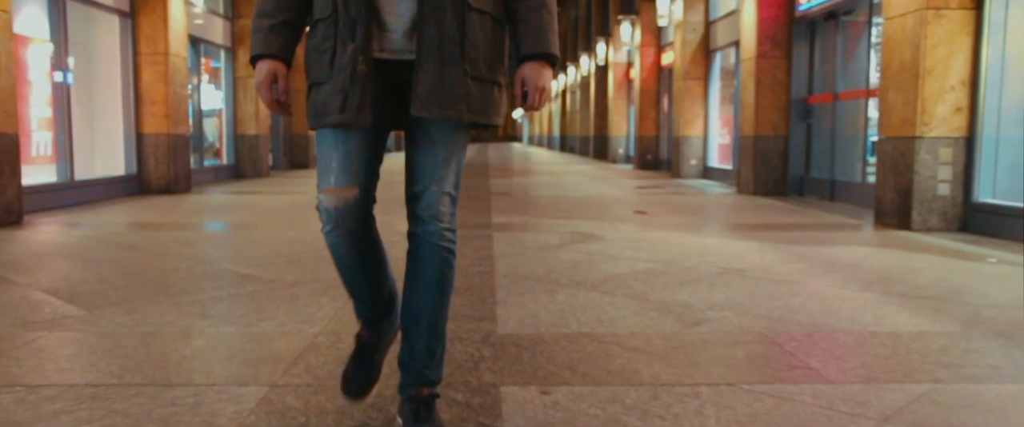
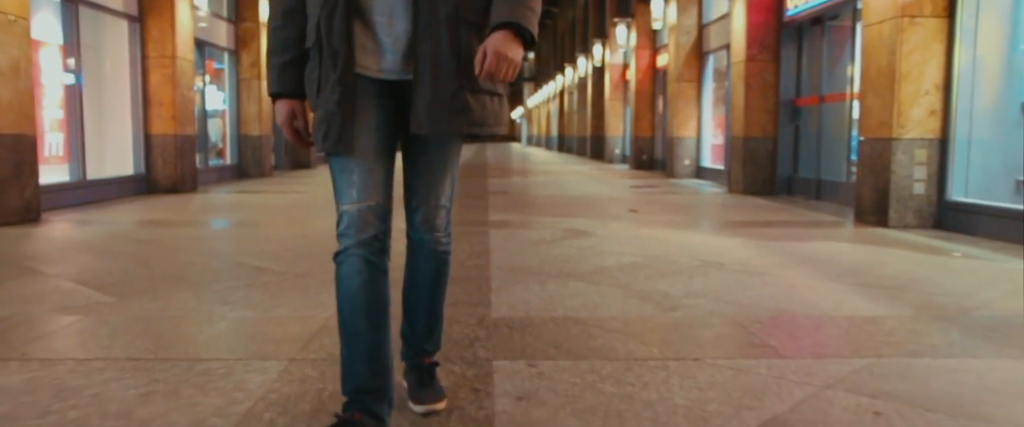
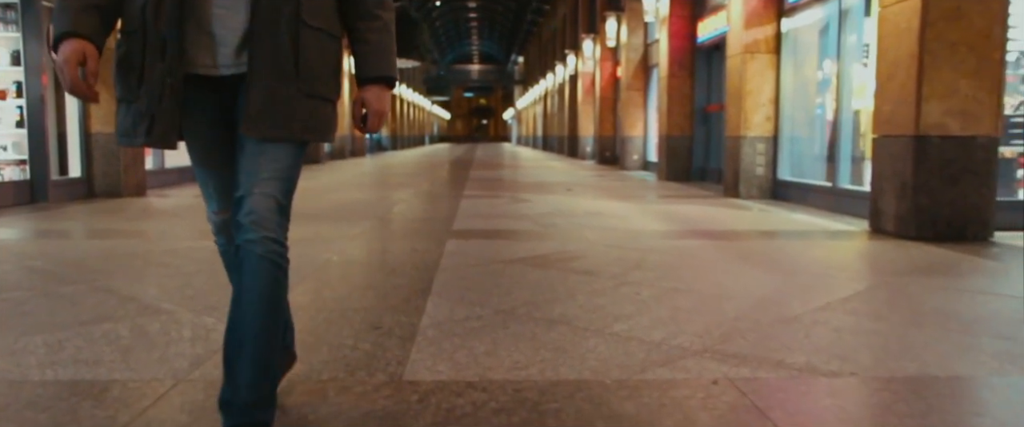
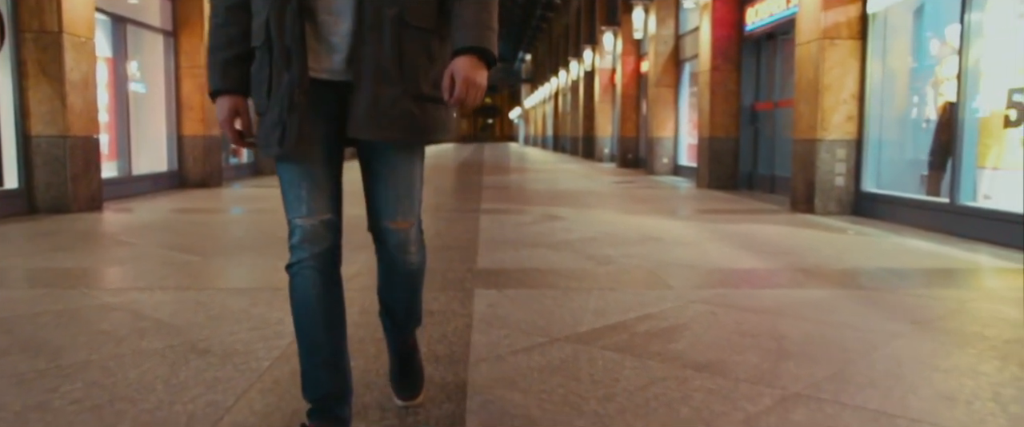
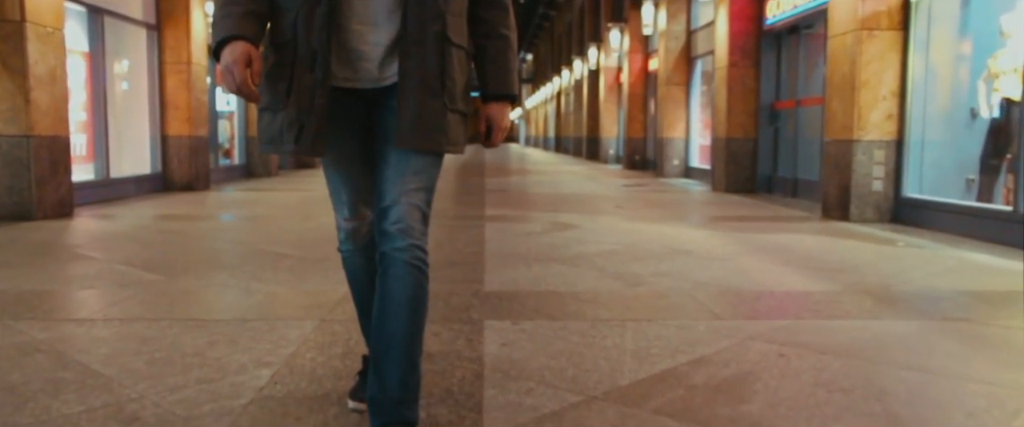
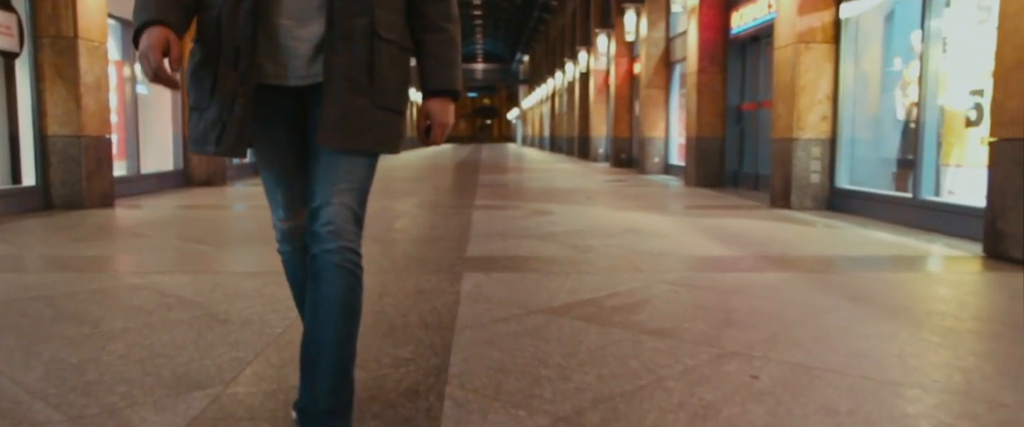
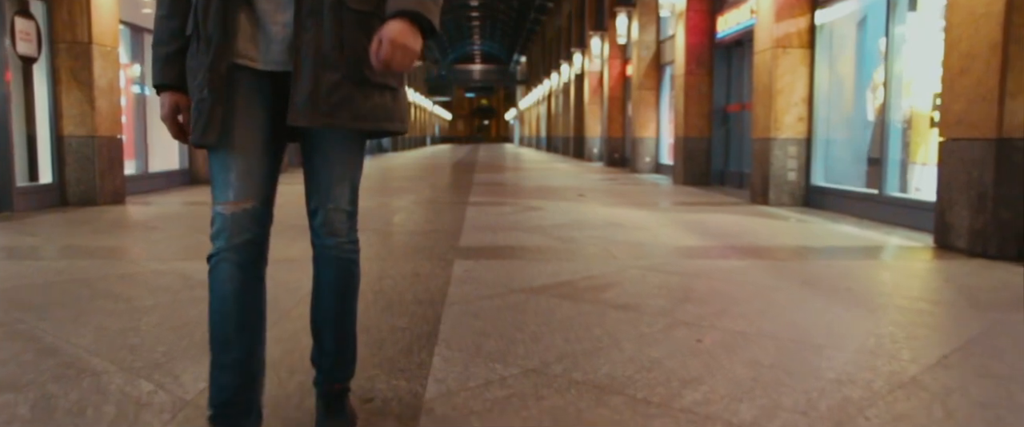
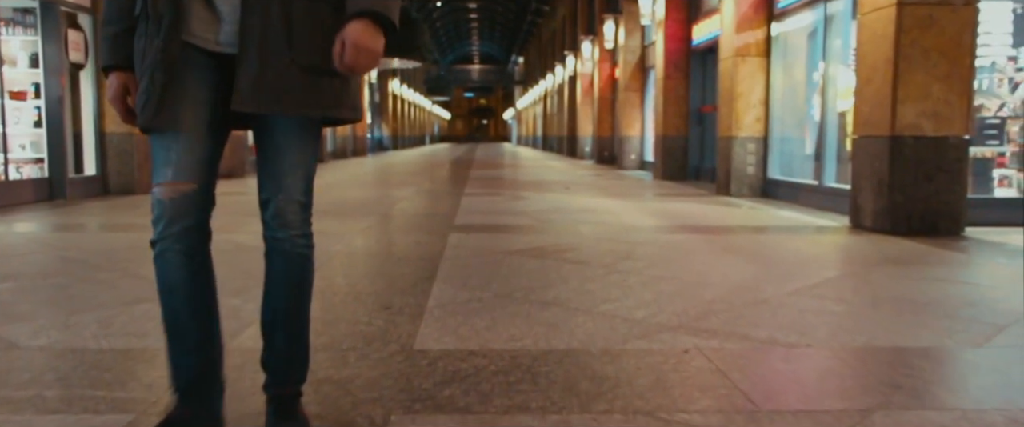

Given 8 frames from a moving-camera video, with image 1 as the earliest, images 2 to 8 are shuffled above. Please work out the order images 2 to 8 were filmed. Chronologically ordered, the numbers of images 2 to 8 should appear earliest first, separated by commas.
2, 5, 4, 6, 7, 3, 8
